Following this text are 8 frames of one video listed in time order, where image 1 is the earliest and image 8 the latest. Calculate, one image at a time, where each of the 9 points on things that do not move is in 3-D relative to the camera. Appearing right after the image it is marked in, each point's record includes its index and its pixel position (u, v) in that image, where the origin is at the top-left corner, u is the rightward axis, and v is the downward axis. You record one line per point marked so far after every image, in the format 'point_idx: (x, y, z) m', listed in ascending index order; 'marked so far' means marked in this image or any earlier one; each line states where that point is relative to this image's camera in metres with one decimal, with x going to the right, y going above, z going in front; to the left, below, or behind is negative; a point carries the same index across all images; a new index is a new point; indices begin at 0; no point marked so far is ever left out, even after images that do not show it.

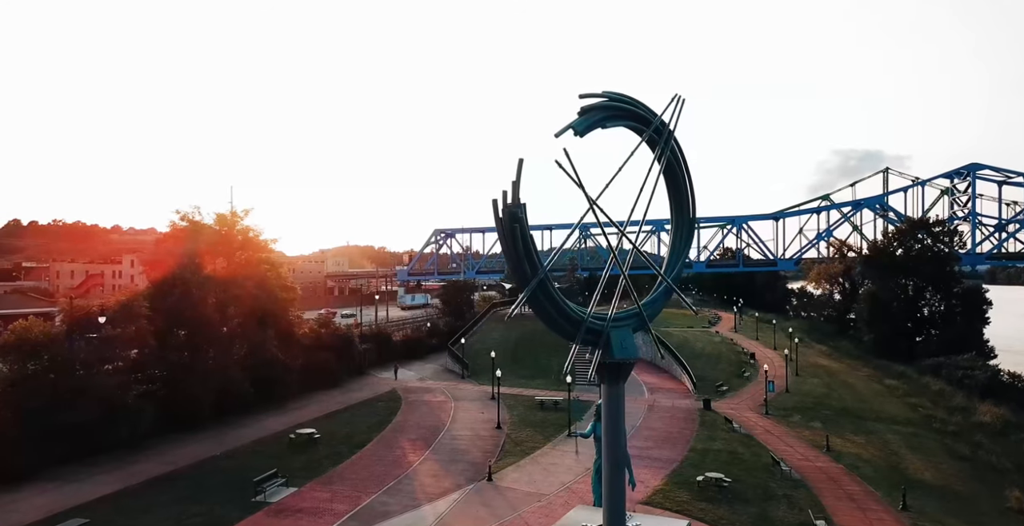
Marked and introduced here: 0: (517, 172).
0: (0.0, +1.1, +8.4) m
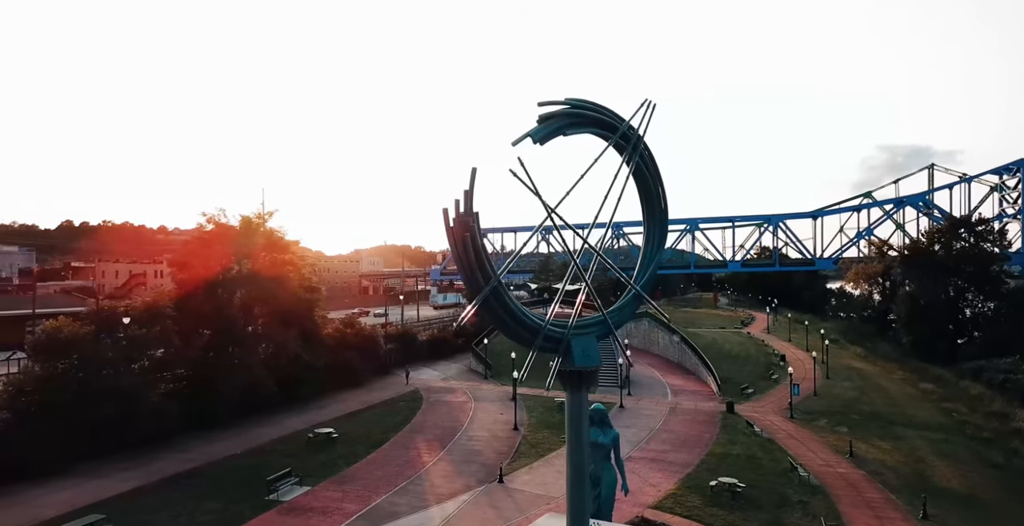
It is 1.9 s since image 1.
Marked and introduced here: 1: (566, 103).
0: (-0.6, +1.0, +8.4) m
1: (+0.7, +2.1, +8.8) m
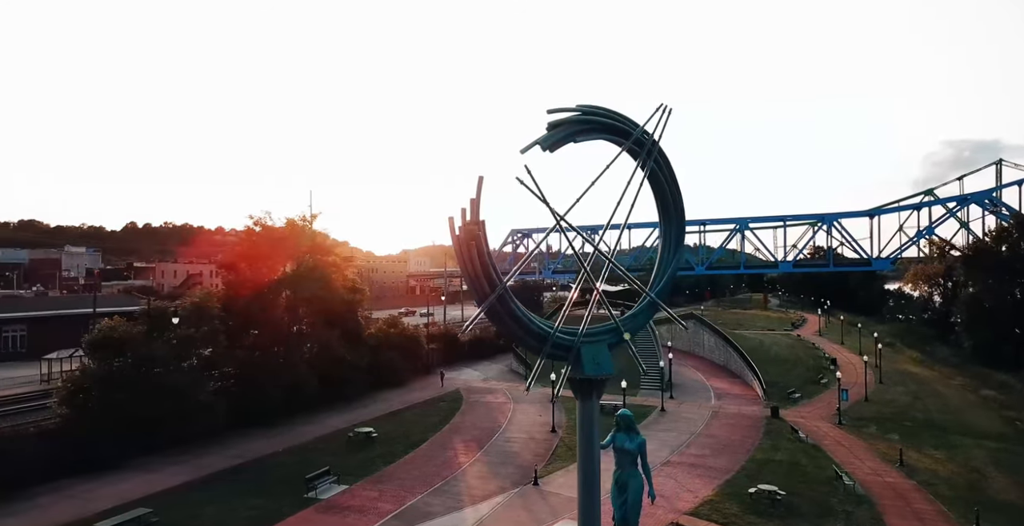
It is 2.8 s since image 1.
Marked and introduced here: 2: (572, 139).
0: (-0.4, +0.9, +8.5) m
1: (+0.9, +2.0, +8.7) m
2: (+0.8, +1.6, +8.7) m
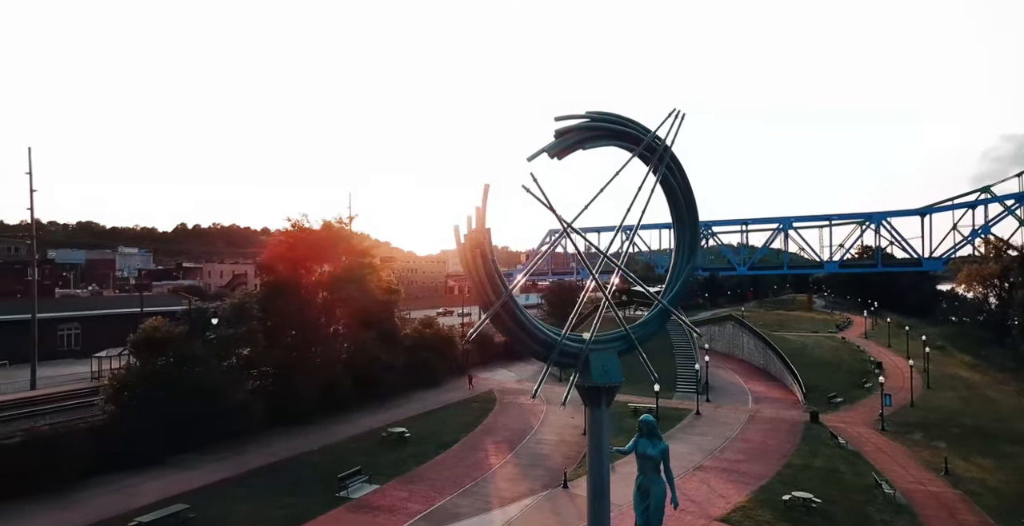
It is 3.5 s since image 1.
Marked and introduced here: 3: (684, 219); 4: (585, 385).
0: (-0.3, +0.9, +8.5) m
1: (+1.0, +1.9, +8.7) m
2: (+0.9, +1.5, +8.7) m
3: (+2.5, +0.6, +9.7) m
4: (+0.9, -1.6, +8.5) m
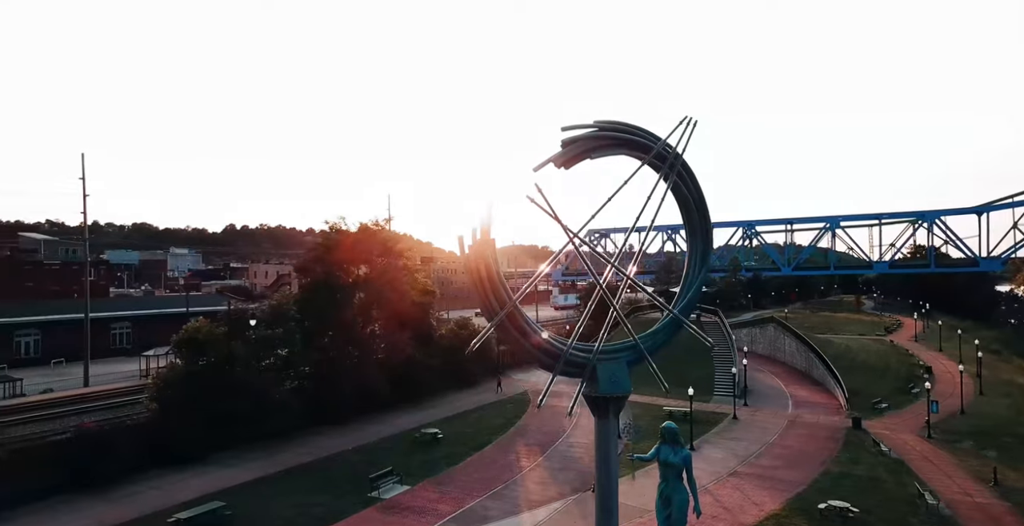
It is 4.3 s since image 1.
0: (-0.2, +0.7, +8.6) m
1: (+1.1, +1.8, +8.7) m
2: (+1.0, +1.4, +8.7) m
3: (+2.7, +0.5, +9.6) m
4: (+1.0, -1.7, +8.5) m
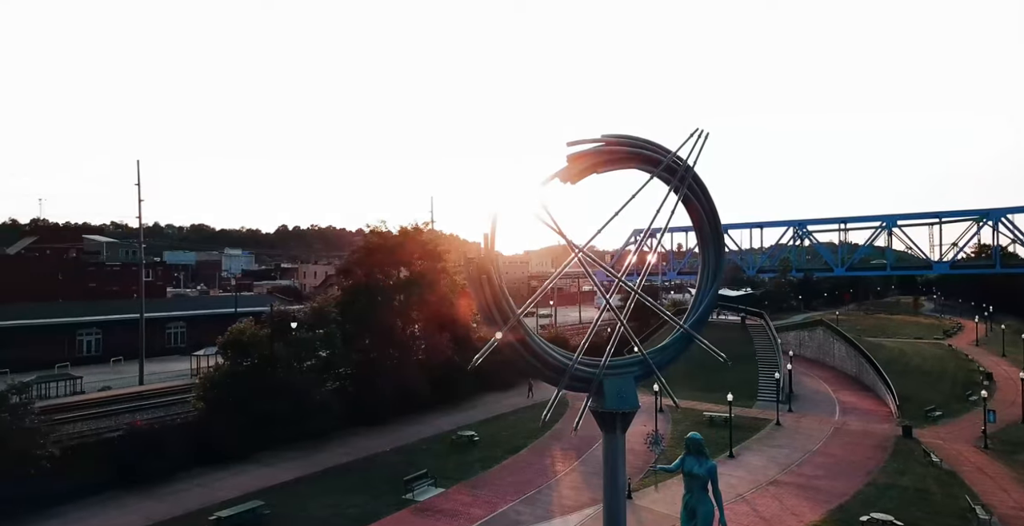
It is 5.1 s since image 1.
0: (-0.1, +0.5, +8.6) m
1: (+1.2, +1.6, +8.7) m
2: (+1.1, +1.2, +8.7) m
3: (+2.8, +0.3, +9.5) m
4: (+1.1, -1.9, +8.5) m
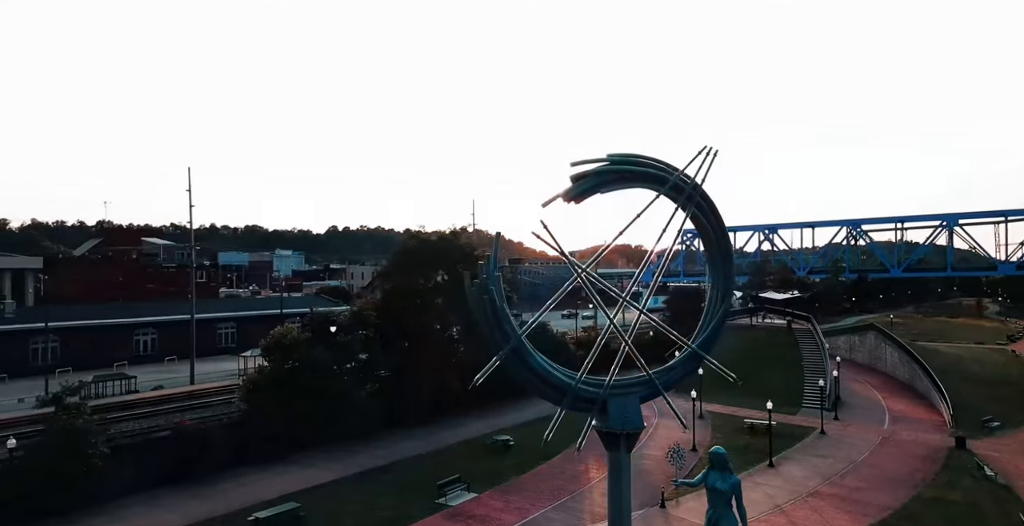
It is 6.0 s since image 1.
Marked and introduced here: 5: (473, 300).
0: (-0.1, +0.3, +8.7) m
1: (+1.2, +1.4, +8.7) m
2: (+1.2, +1.0, +8.7) m
3: (+2.9, +0.1, +9.4) m
4: (+1.2, -2.1, +8.5) m
5: (-0.4, -0.5, +8.3) m
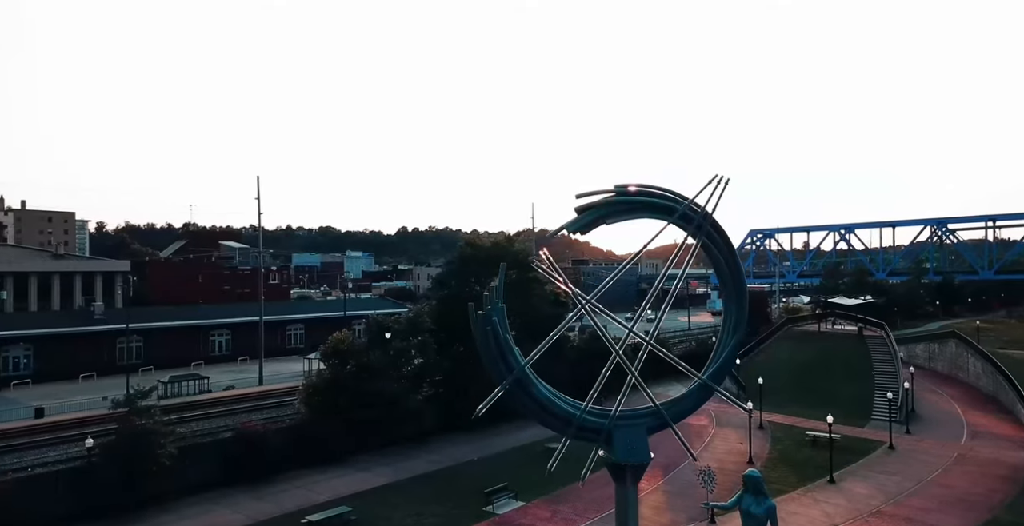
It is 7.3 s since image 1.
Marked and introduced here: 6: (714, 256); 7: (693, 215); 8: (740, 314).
0: (0.0, -0.1, +8.9) m
1: (+1.3, +1.0, +8.8) m
2: (+1.3, +0.6, +8.8) m
3: (+3.1, -0.3, +9.3) m
4: (+1.3, -2.5, +8.6) m
5: (-0.4, -0.9, +8.5) m
6: (+2.9, +0.1, +9.2) m
7: (+2.5, +0.7, +9.1) m
8: (+3.2, -0.7, +9.2) m
